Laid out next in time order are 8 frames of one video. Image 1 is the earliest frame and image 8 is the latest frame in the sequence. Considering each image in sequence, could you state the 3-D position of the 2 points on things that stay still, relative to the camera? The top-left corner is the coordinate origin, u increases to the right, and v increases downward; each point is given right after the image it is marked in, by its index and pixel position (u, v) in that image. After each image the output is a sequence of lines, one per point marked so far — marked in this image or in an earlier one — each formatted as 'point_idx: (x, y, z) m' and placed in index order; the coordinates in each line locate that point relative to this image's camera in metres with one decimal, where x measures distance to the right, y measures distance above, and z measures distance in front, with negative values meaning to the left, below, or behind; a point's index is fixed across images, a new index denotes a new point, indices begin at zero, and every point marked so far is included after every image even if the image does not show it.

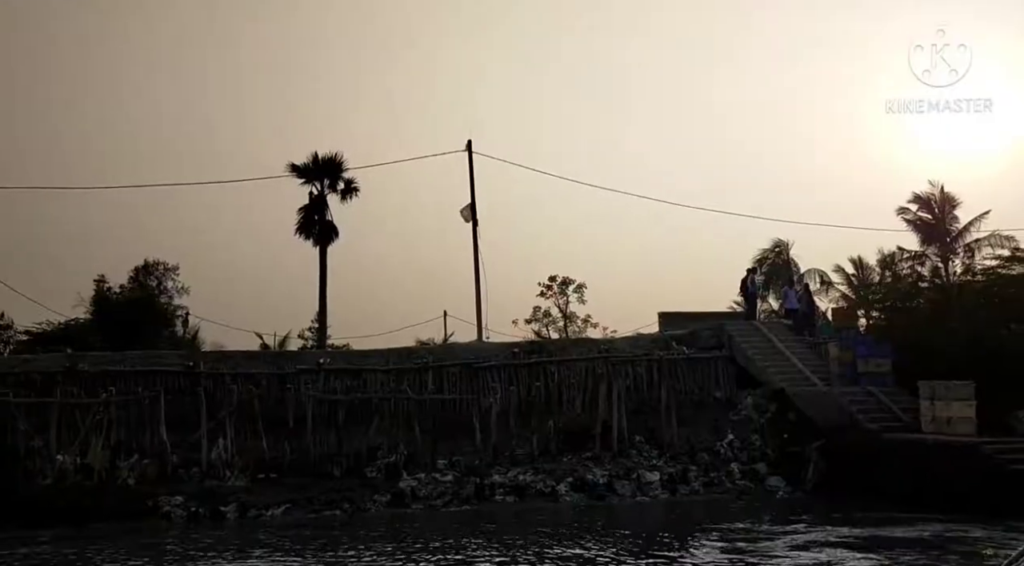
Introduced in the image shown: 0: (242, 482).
0: (-5.6, -4.1, +18.1) m
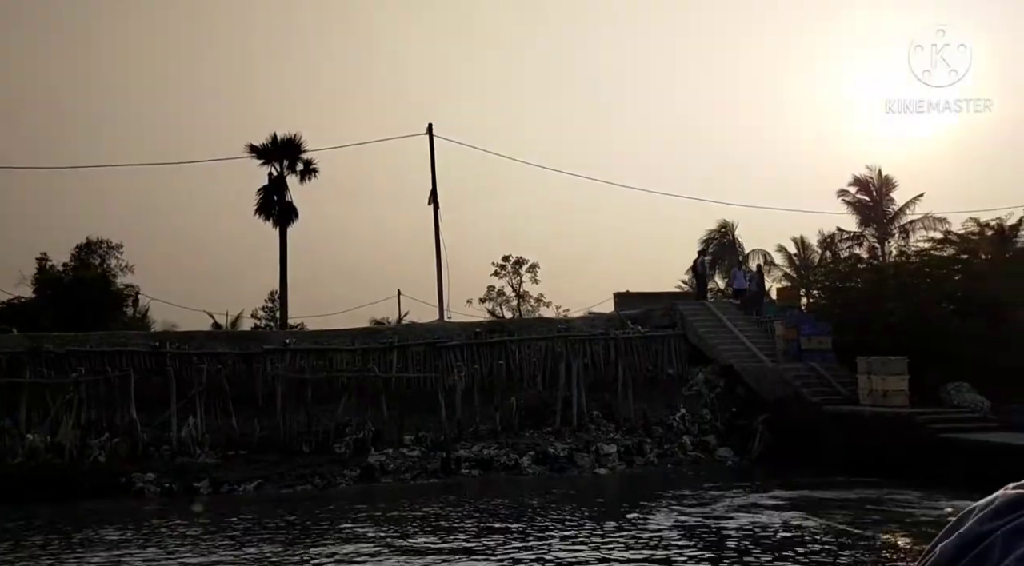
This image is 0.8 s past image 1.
0: (-6.4, -3.7, +18.6) m
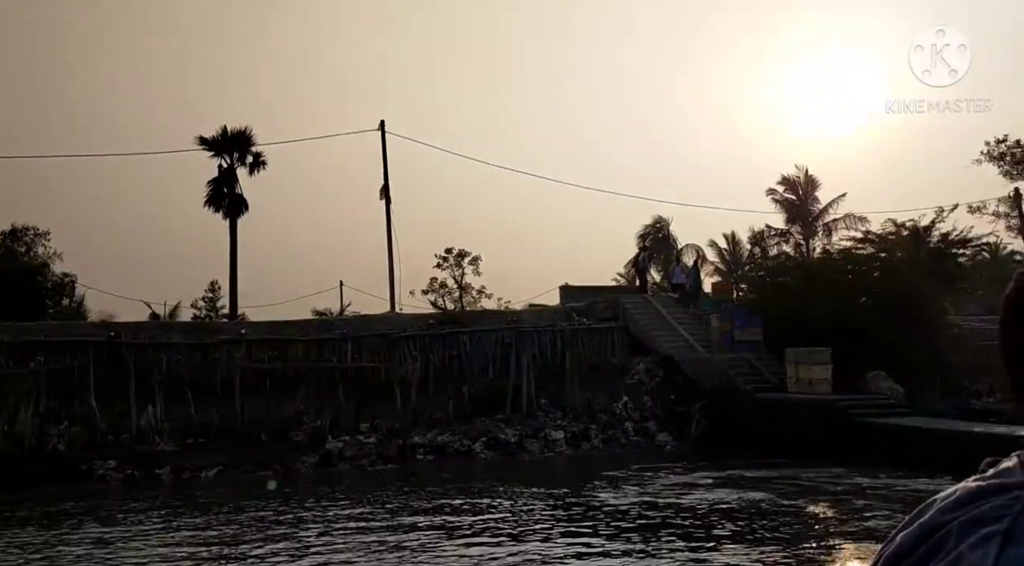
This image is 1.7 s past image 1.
0: (-7.4, -3.5, +19.0) m
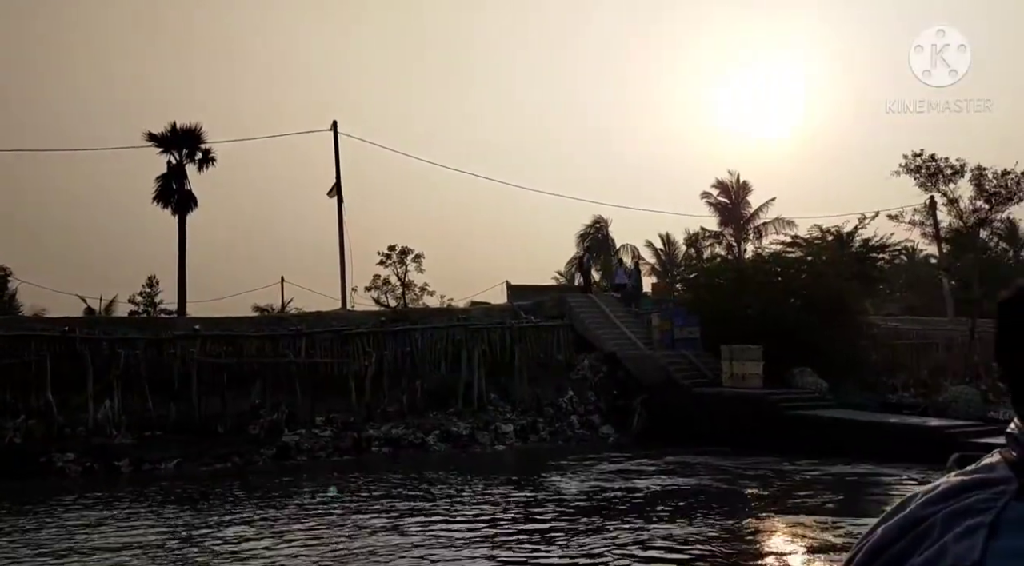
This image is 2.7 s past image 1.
0: (-8.4, -3.4, +19.3) m
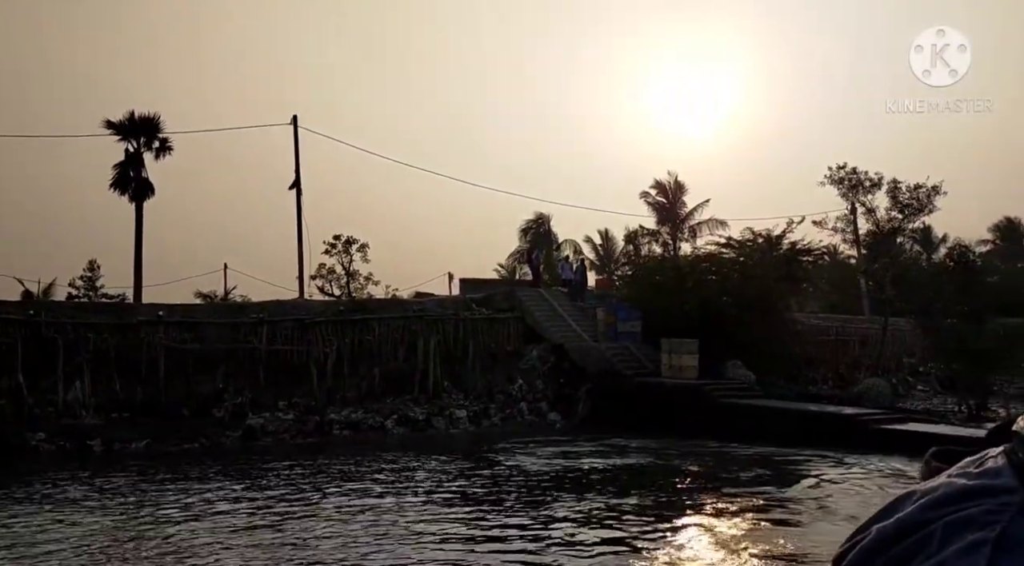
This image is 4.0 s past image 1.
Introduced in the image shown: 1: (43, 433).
0: (-9.5, -3.1, +20.1) m
1: (-10.2, -3.3, +19.1) m
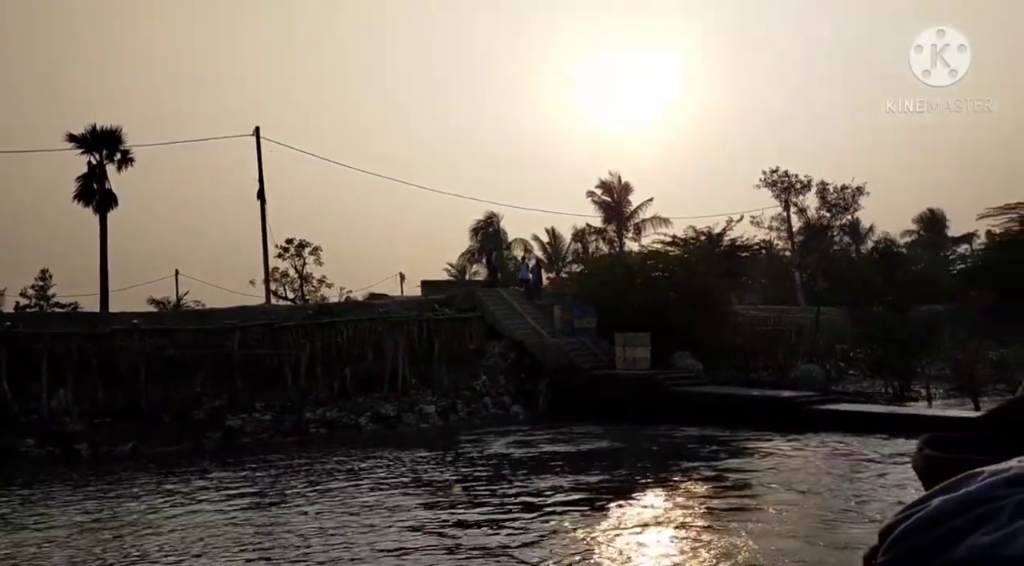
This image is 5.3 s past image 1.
0: (-10.2, -3.4, +20.9) m
1: (-10.9, -3.6, +19.9) m
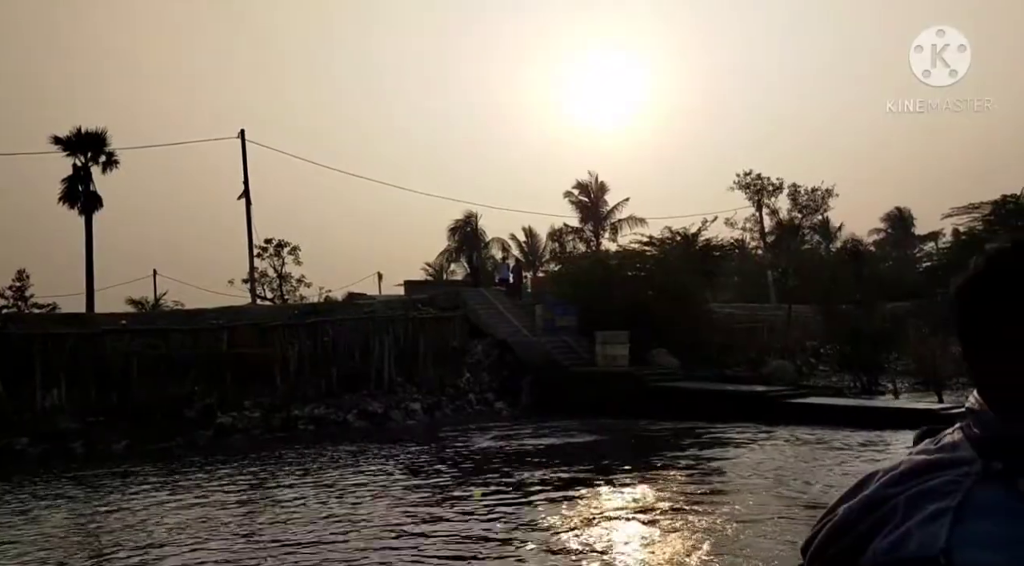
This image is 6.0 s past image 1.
0: (-10.6, -3.5, +21.3) m
1: (-11.2, -3.6, +20.3) m
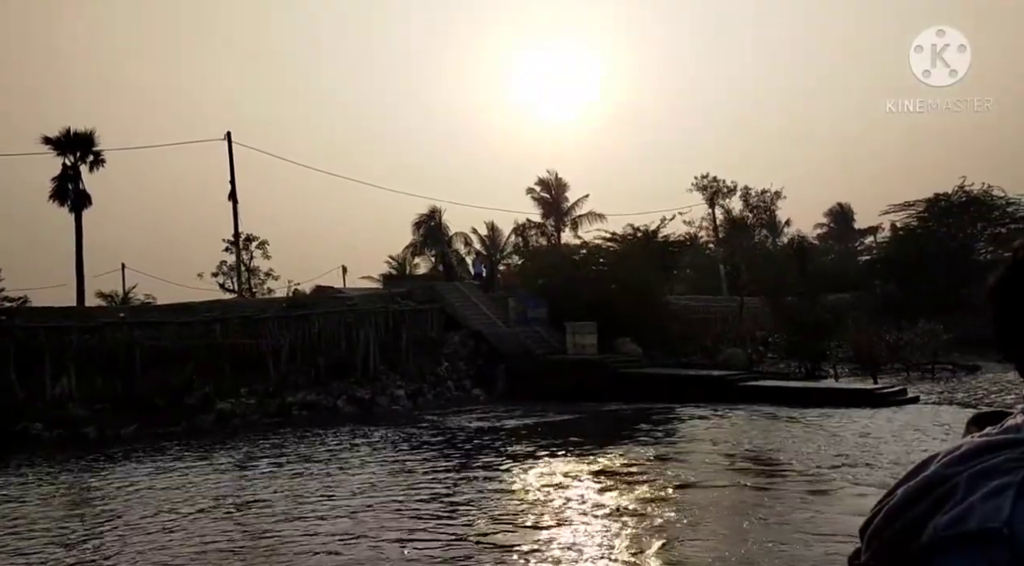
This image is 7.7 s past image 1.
0: (-11.1, -3.4, +22.8) m
1: (-11.7, -3.5, +21.7) m
